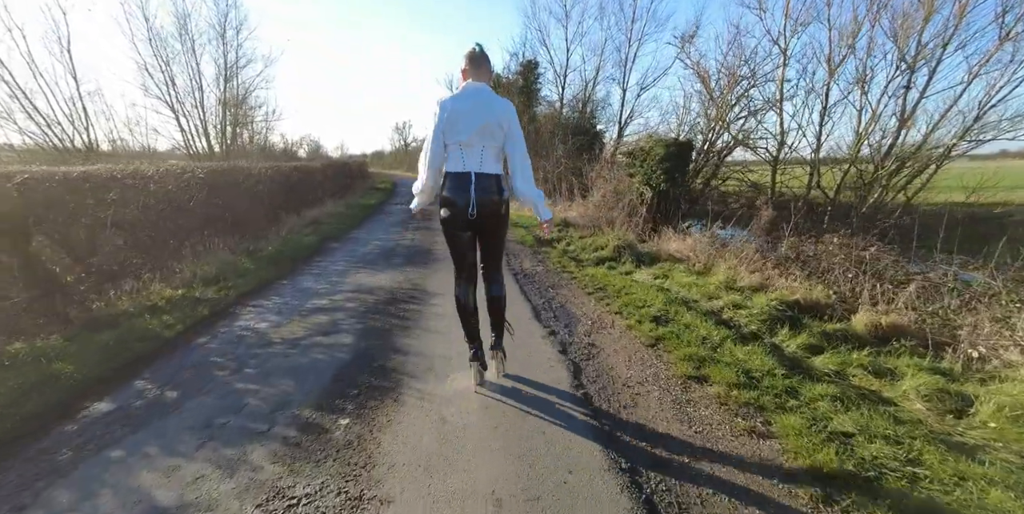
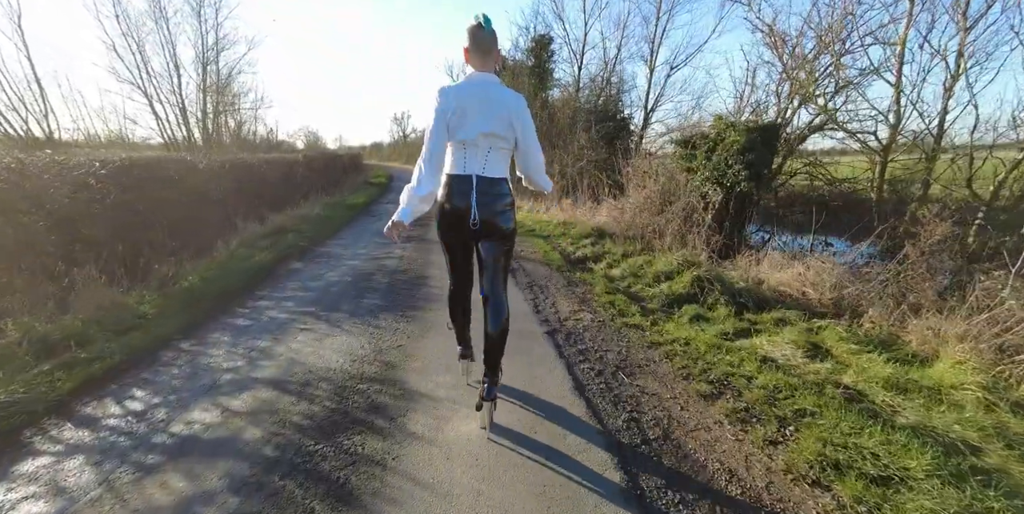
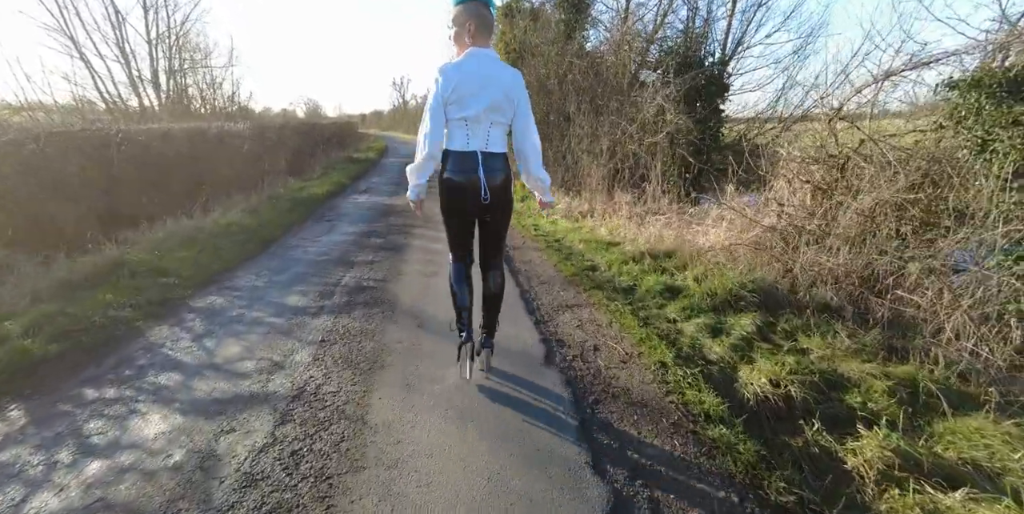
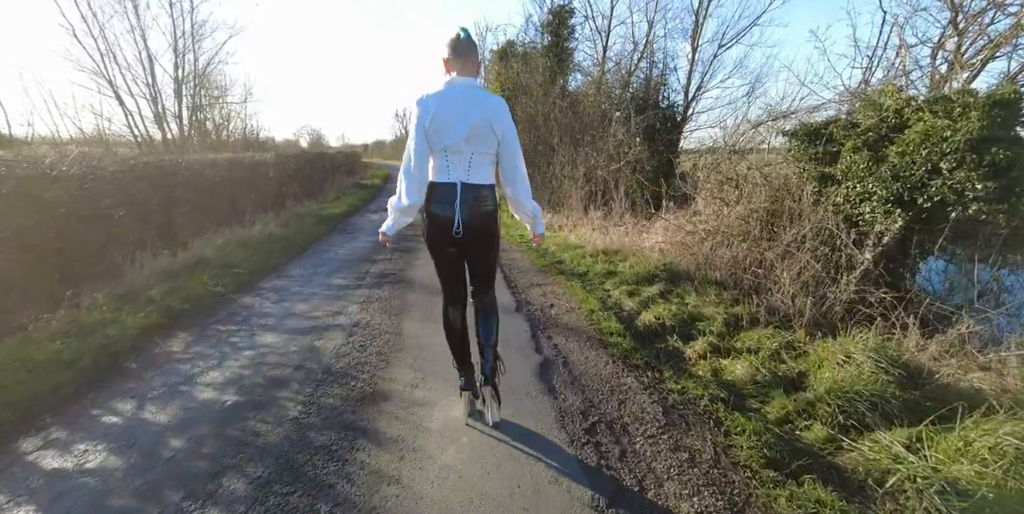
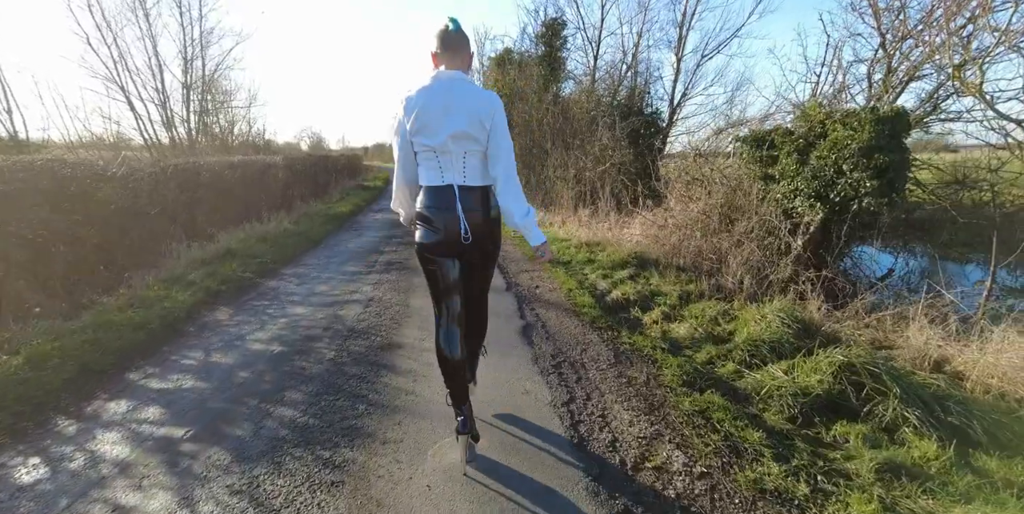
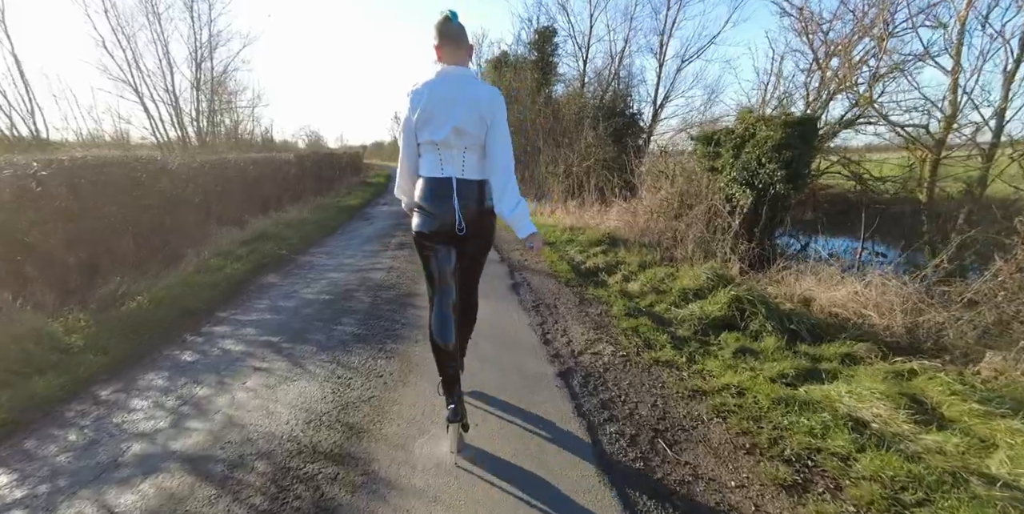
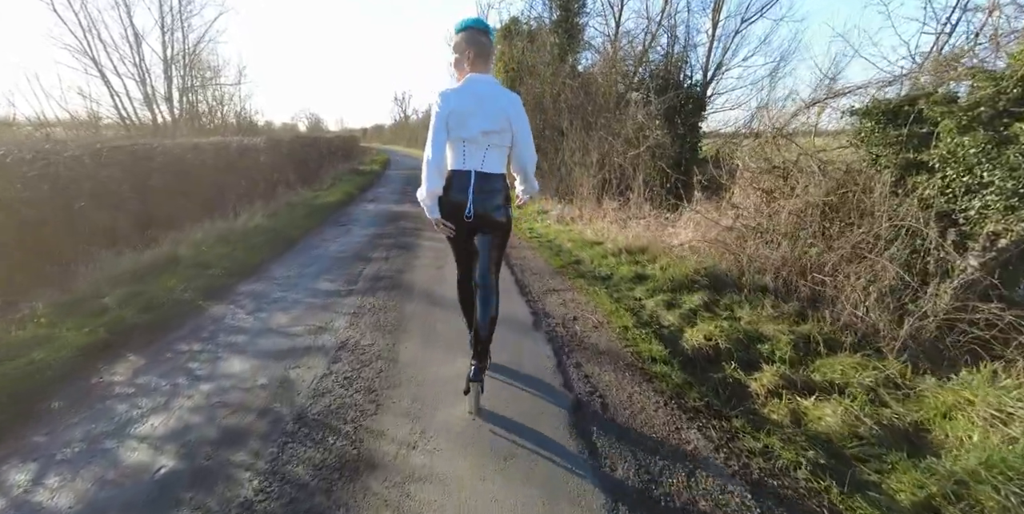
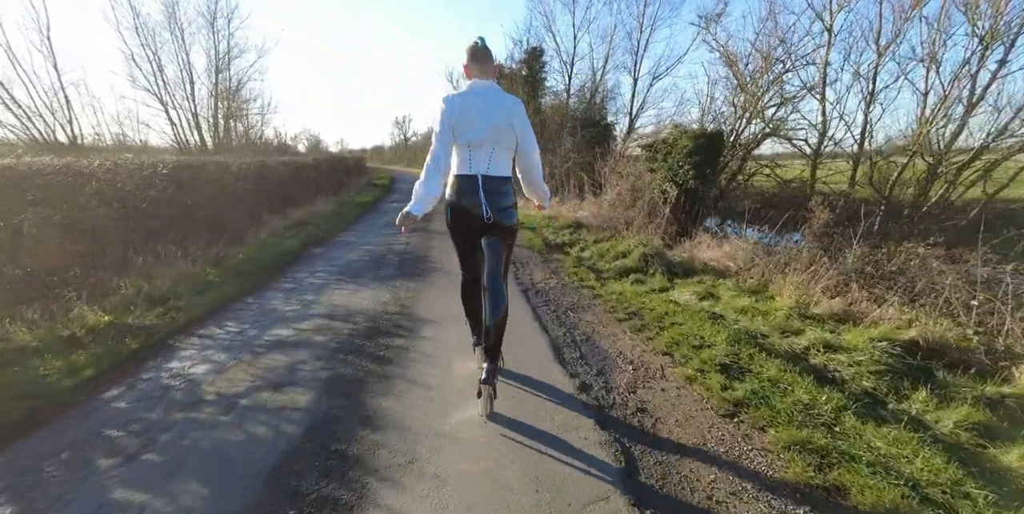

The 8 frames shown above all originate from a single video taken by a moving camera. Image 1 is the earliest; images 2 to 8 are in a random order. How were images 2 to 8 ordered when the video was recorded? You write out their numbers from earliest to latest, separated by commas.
8, 2, 6, 5, 4, 7, 3
